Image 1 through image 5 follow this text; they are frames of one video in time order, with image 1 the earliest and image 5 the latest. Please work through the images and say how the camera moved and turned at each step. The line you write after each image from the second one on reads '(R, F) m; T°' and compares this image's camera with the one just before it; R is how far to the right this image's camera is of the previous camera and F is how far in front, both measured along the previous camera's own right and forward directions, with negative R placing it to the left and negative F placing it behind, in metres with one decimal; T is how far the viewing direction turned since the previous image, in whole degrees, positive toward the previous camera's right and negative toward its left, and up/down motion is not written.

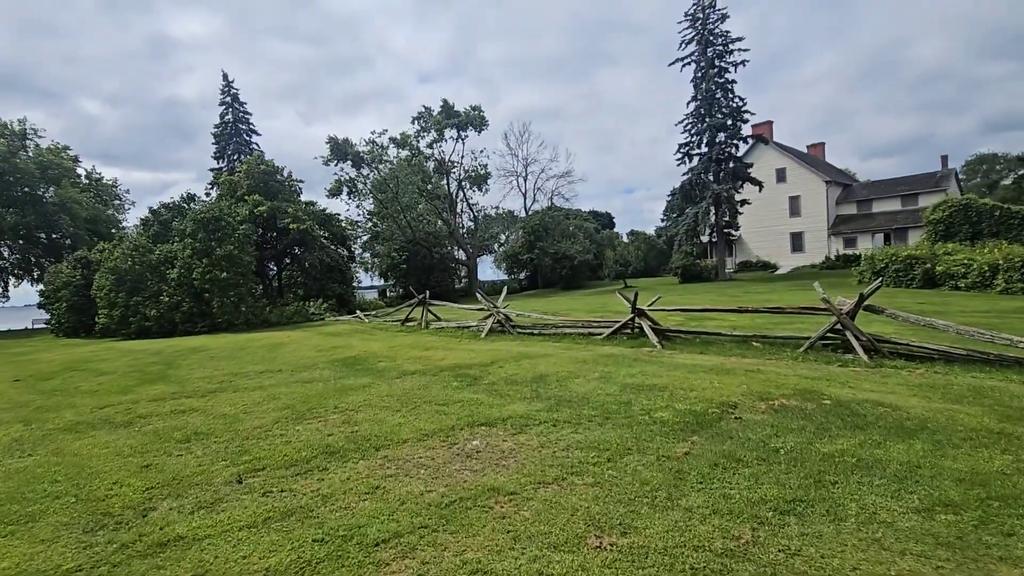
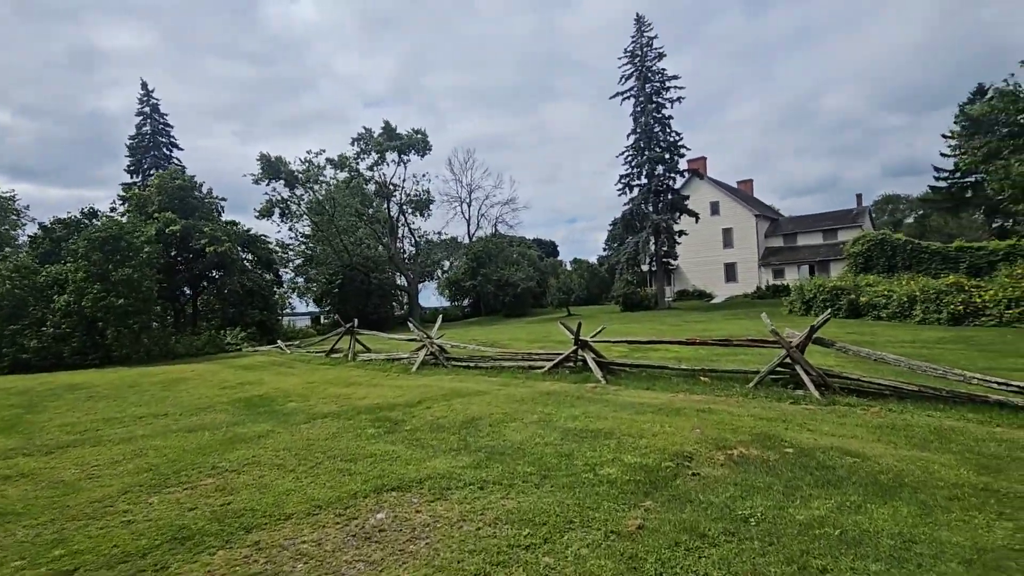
(+0.2, +0.9) m; +6°
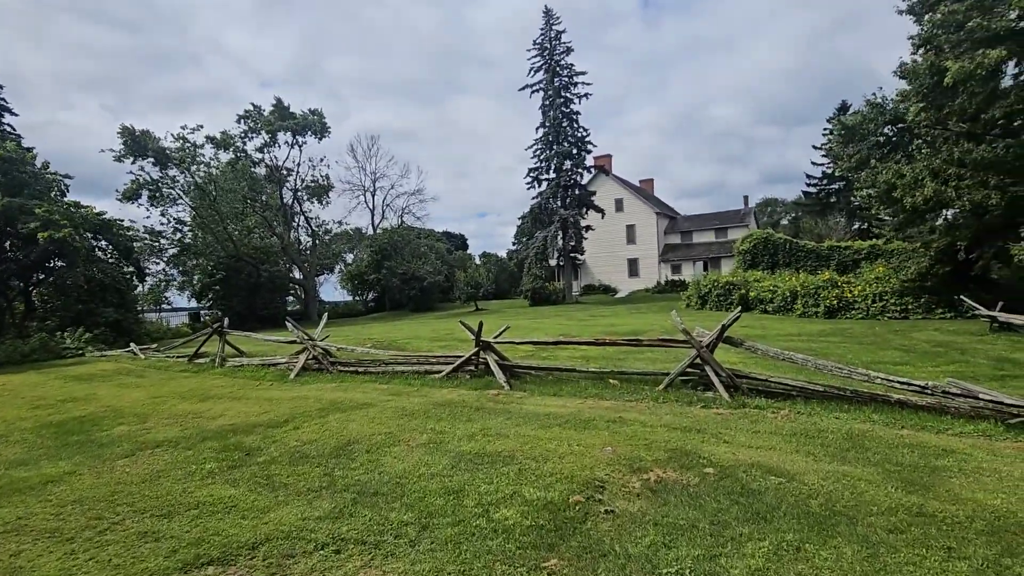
(+0.3, +1.0) m; +10°
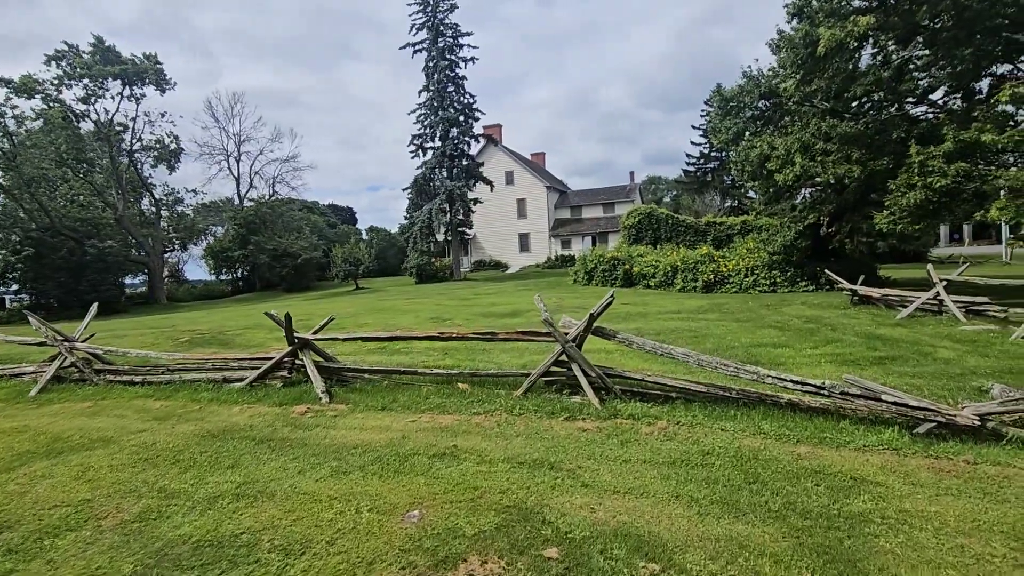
(+1.0, +1.8) m; +11°
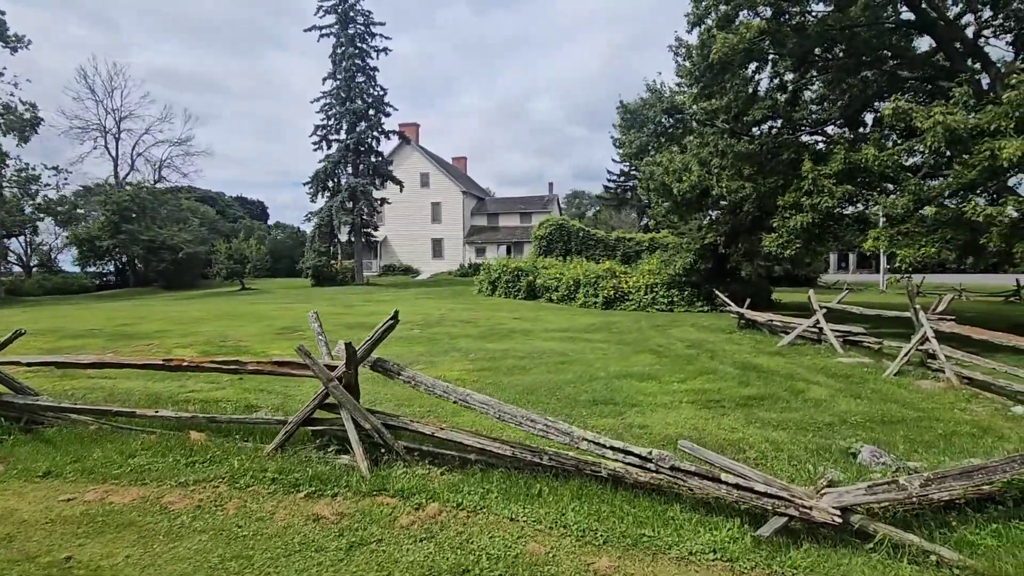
(+1.4, +1.5) m; +8°
